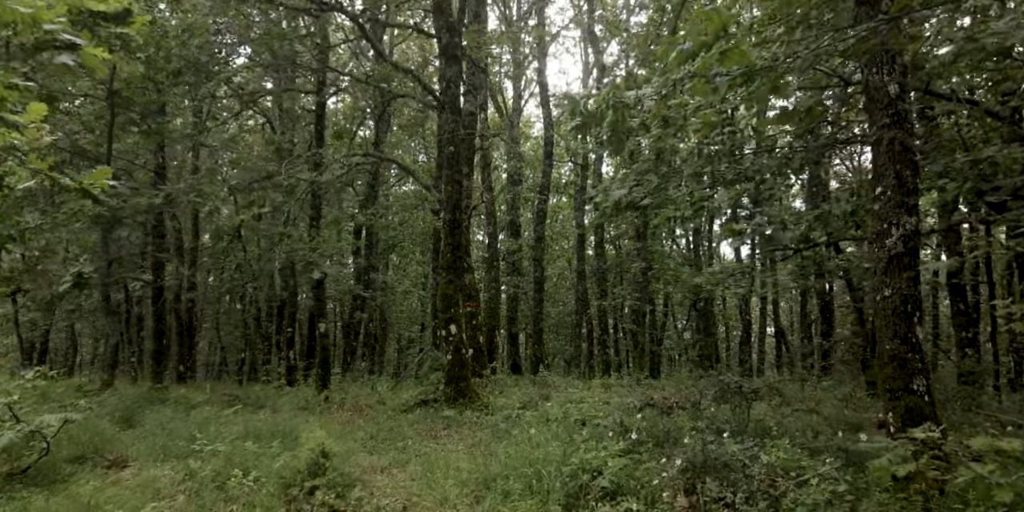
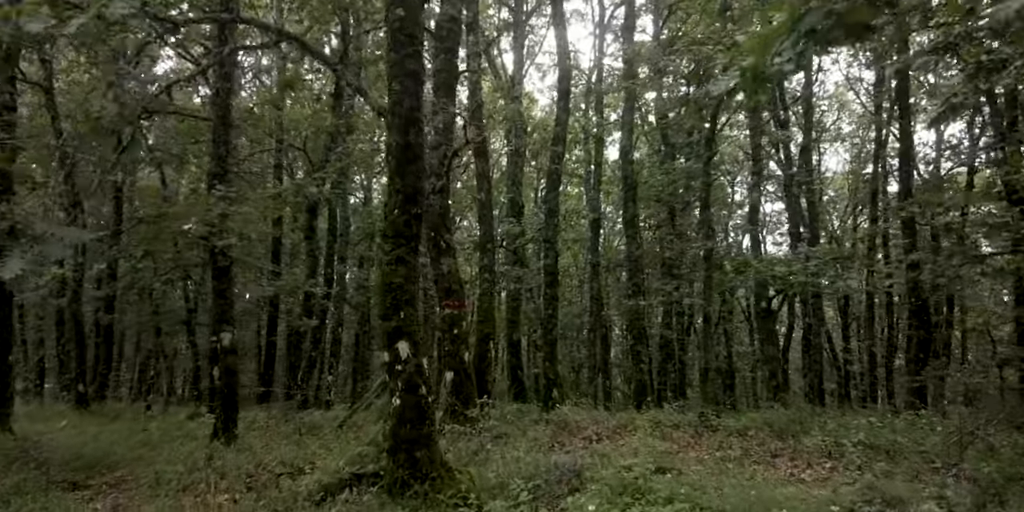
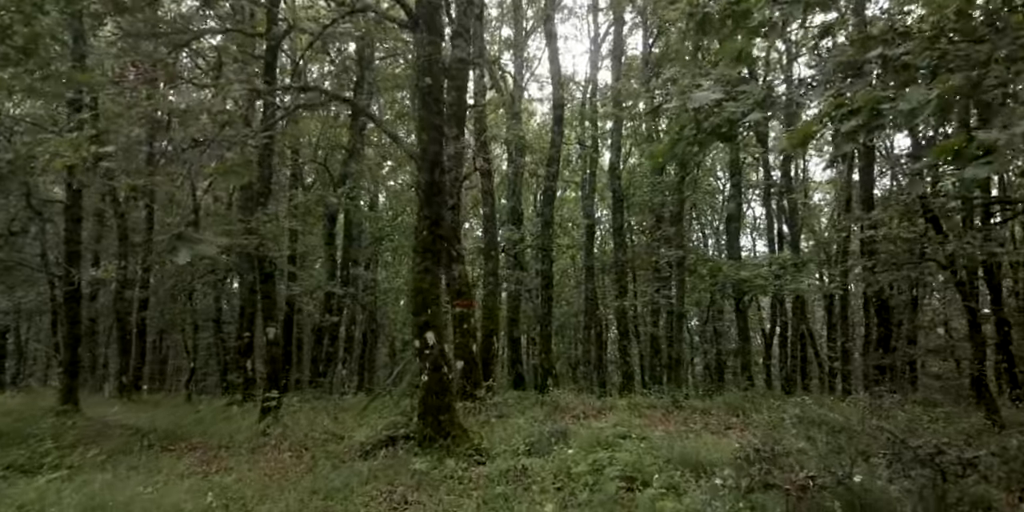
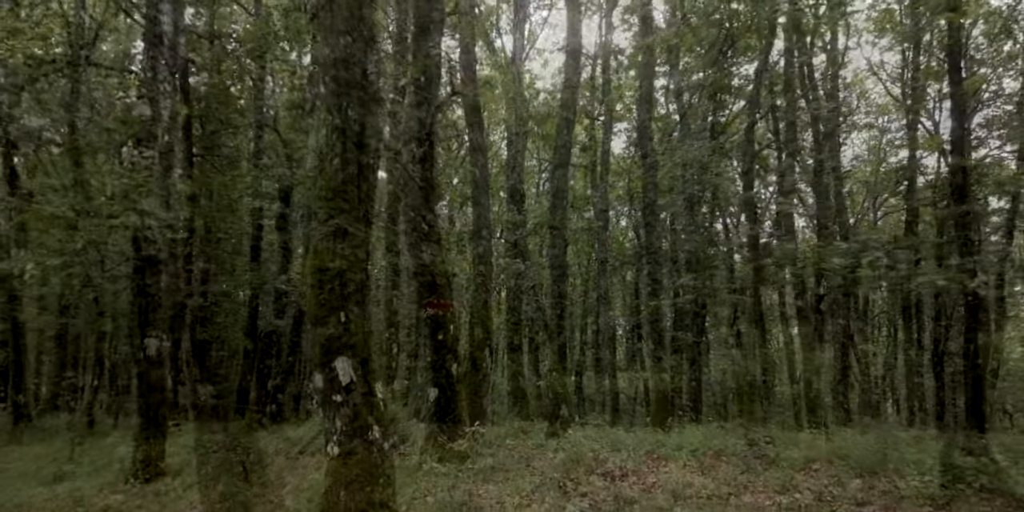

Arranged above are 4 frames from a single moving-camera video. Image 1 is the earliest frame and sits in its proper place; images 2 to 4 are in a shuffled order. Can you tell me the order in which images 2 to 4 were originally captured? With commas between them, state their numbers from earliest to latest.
3, 2, 4
